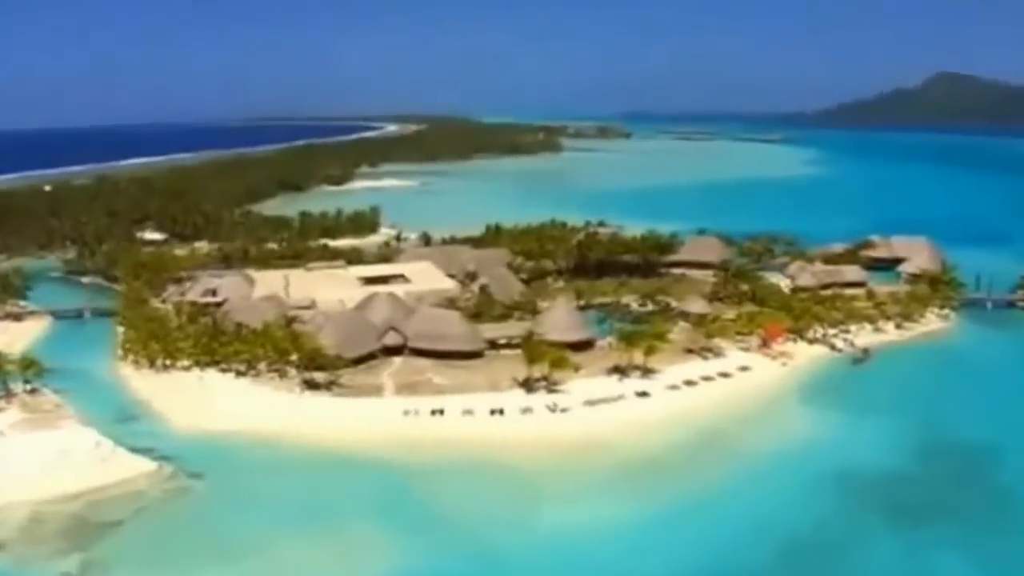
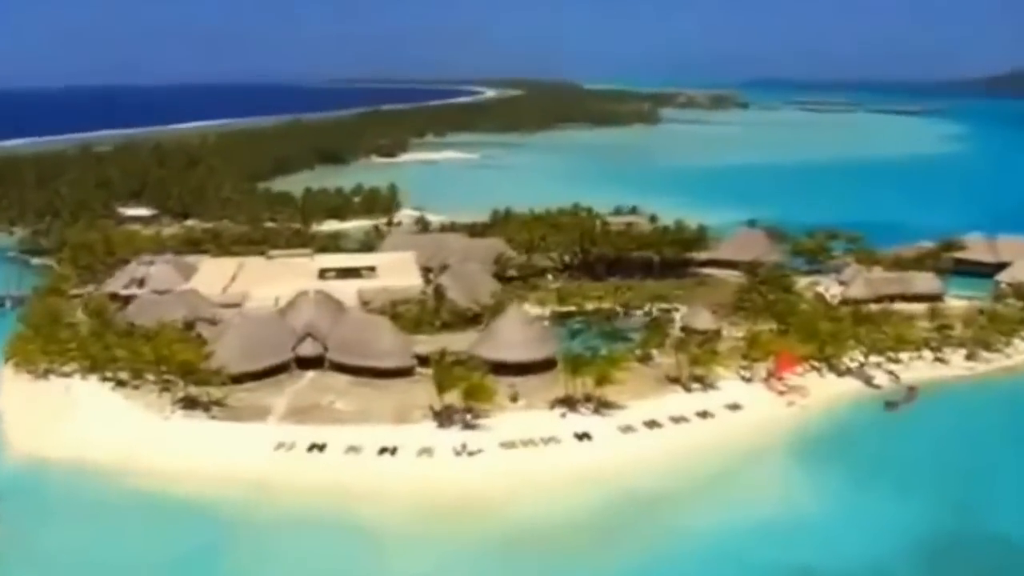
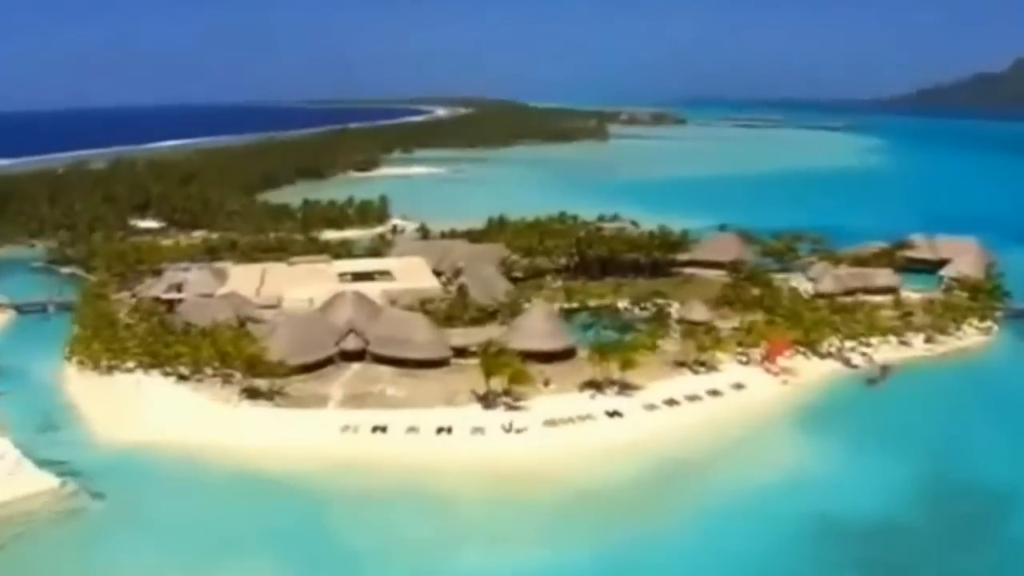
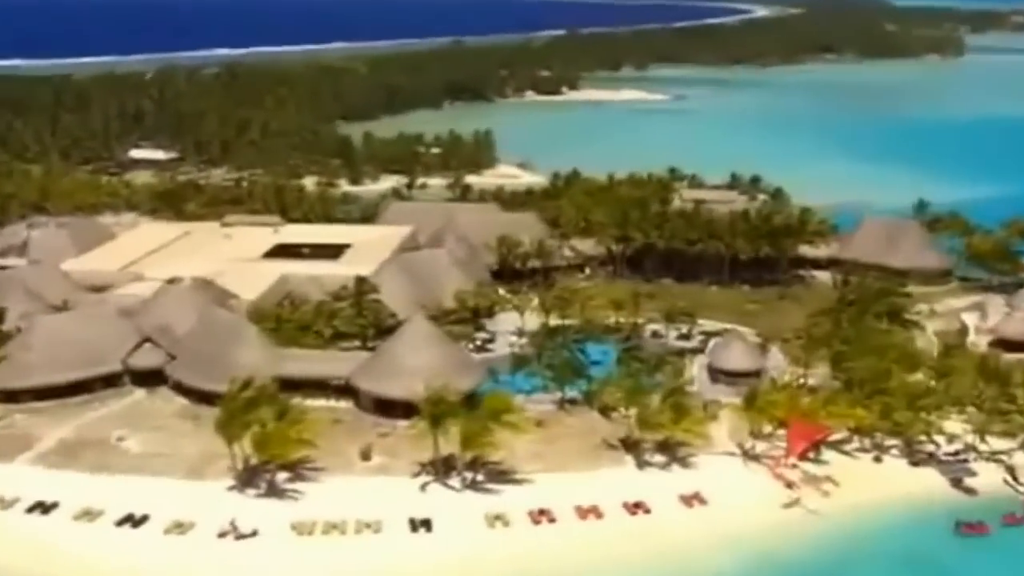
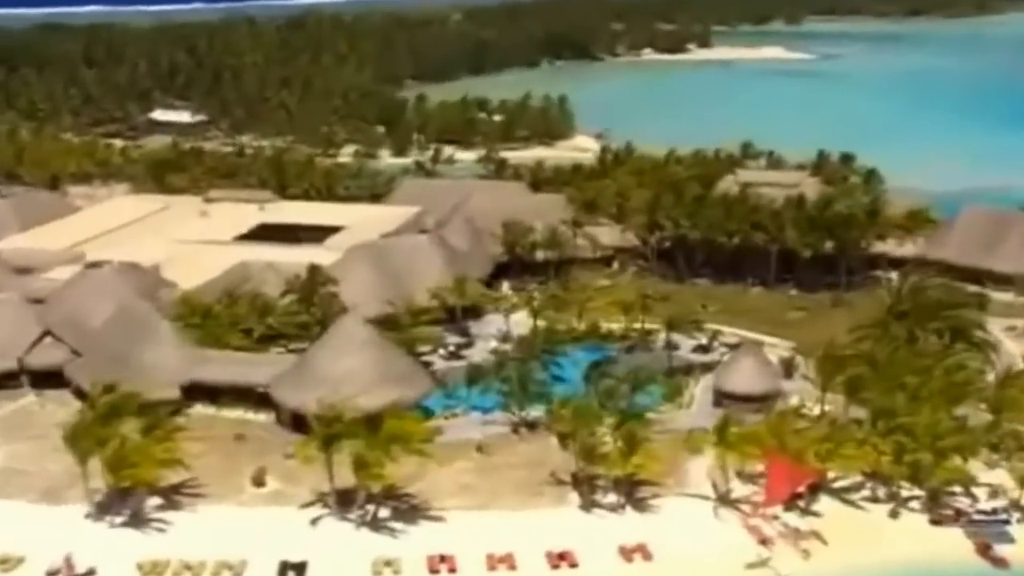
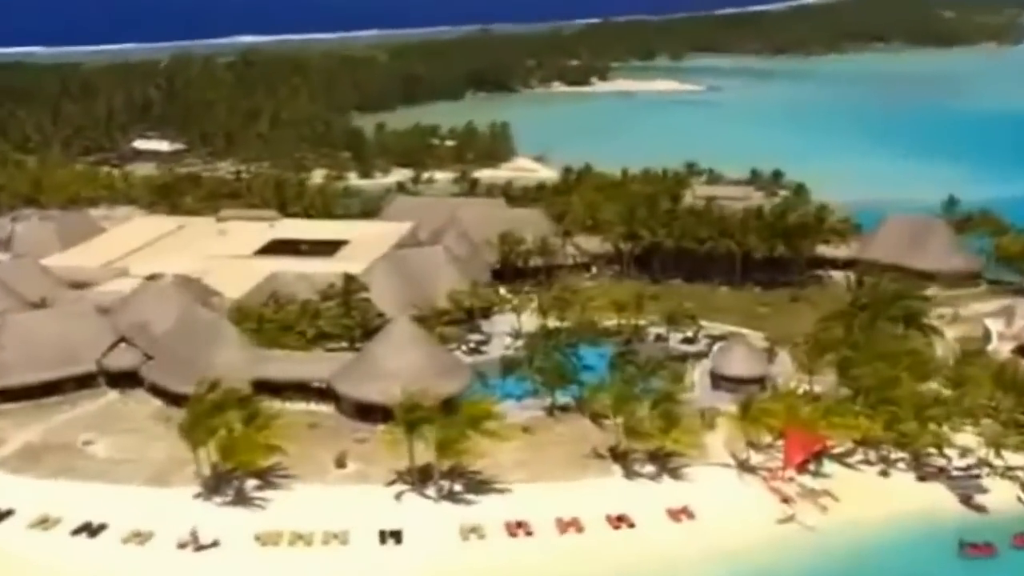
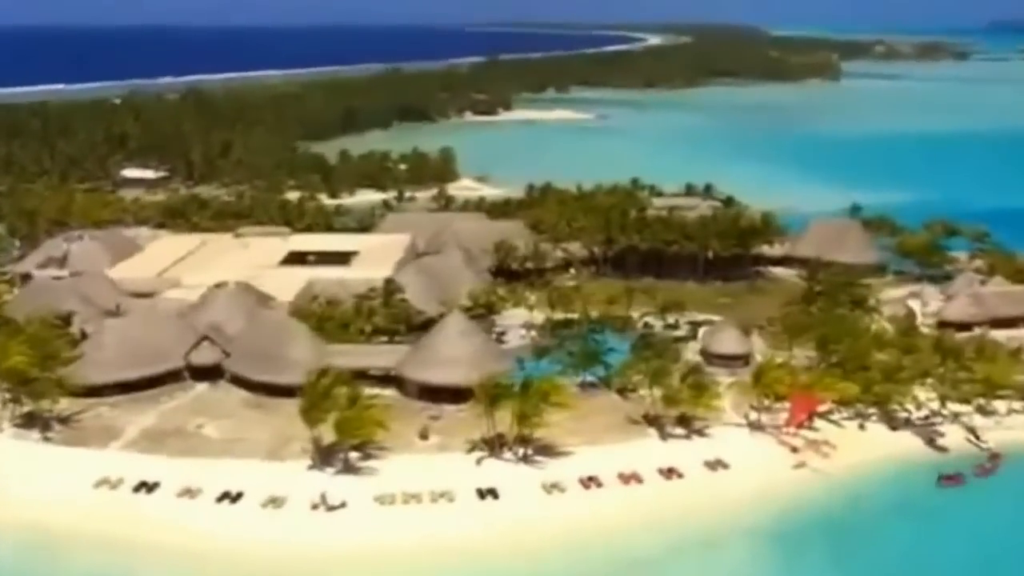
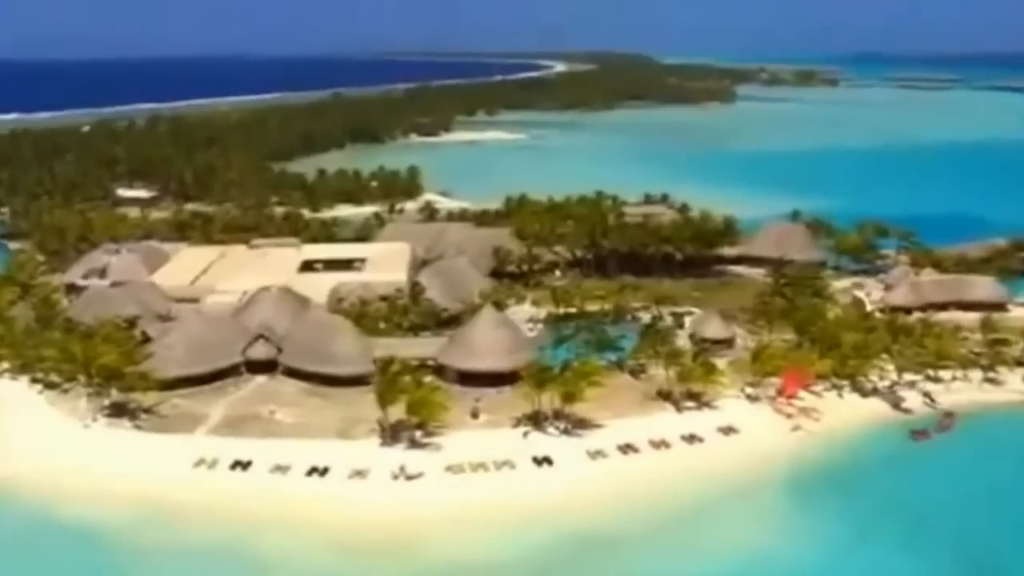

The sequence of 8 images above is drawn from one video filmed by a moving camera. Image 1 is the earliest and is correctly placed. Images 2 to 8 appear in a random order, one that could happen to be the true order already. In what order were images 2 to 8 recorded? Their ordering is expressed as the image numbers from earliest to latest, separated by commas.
3, 2, 8, 7, 4, 6, 5
